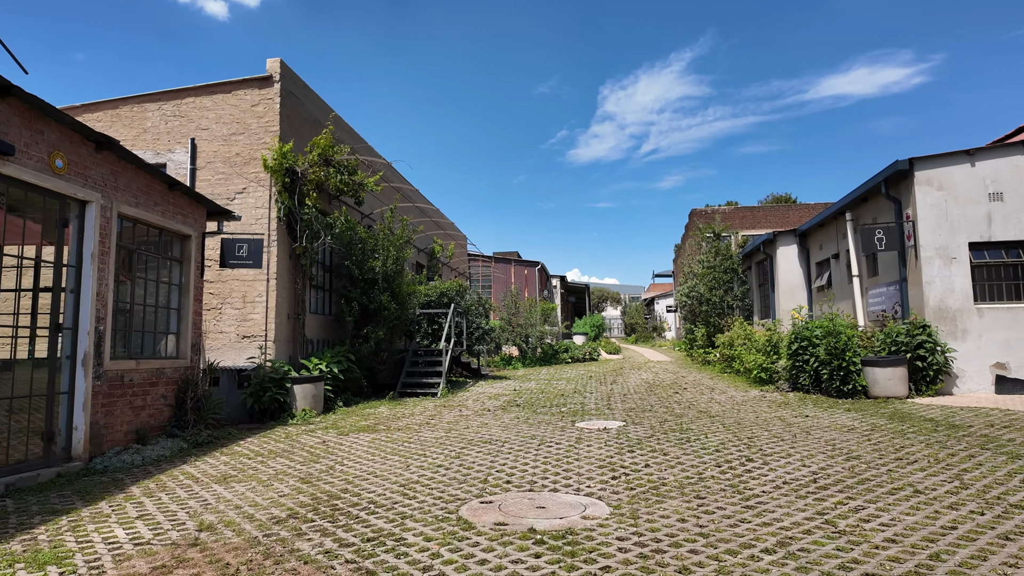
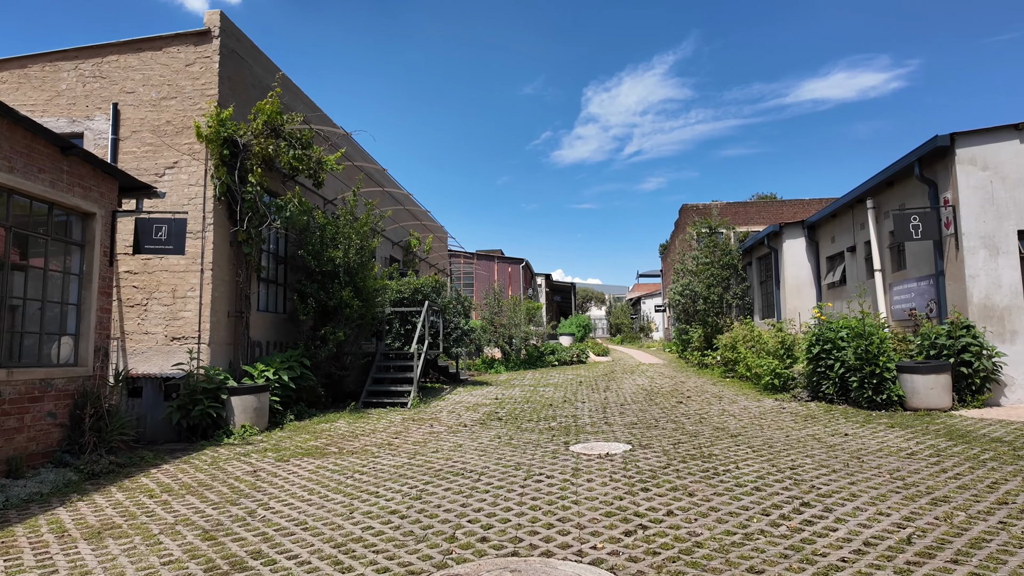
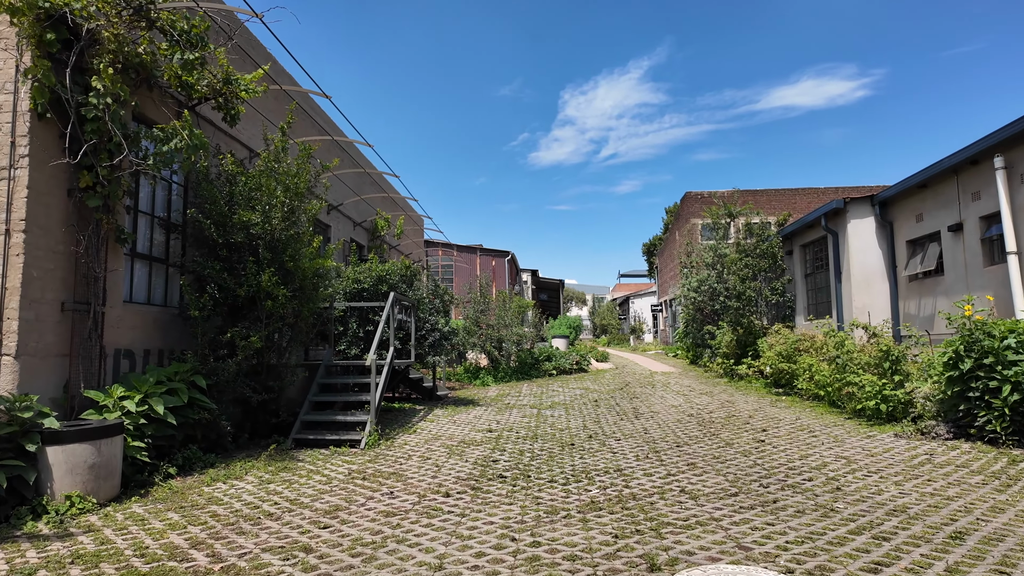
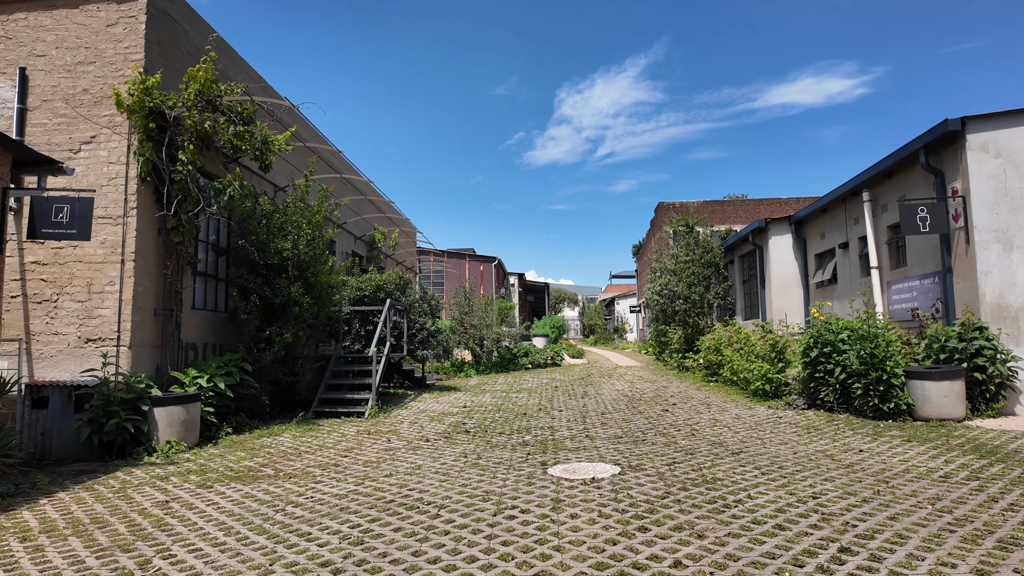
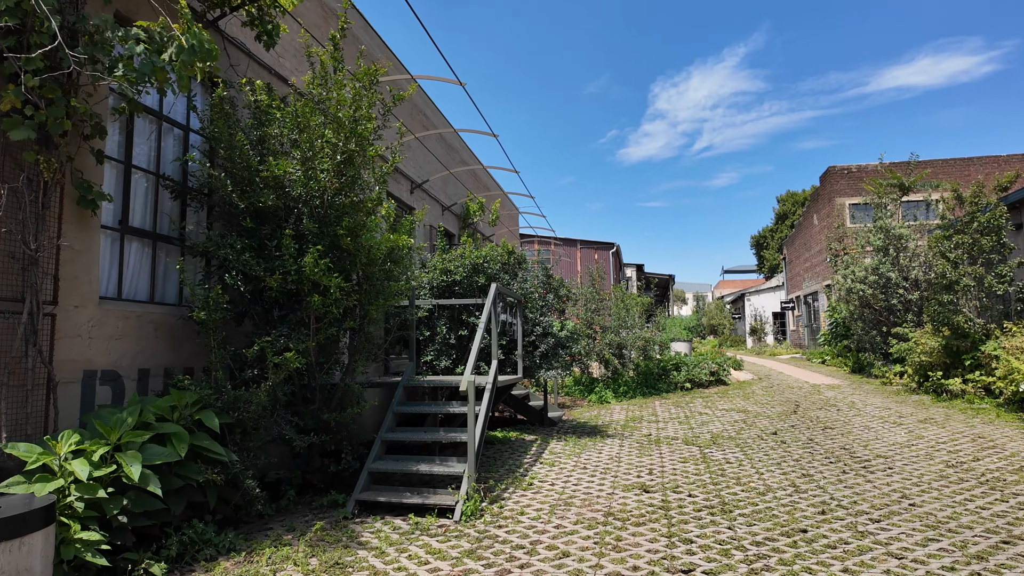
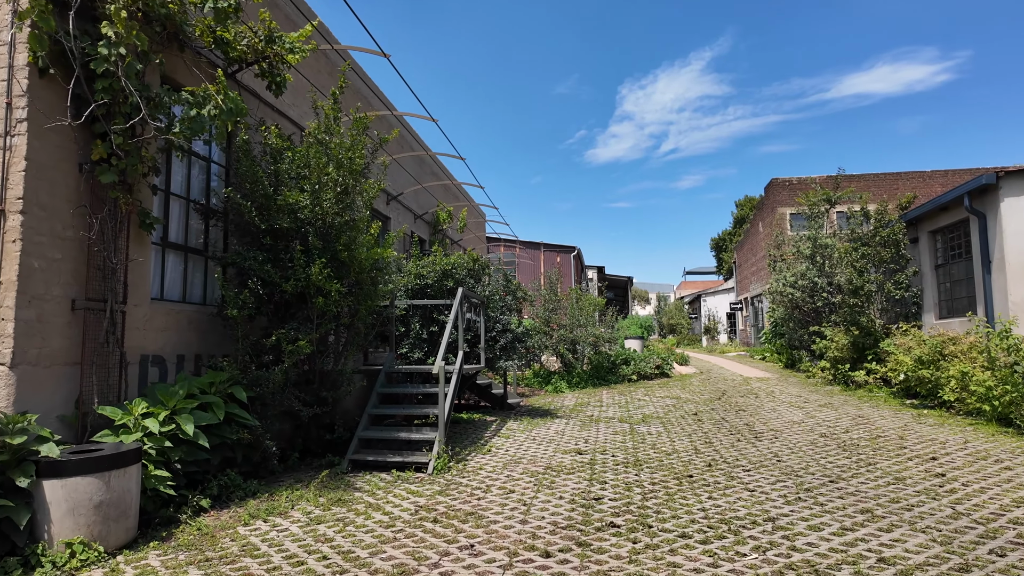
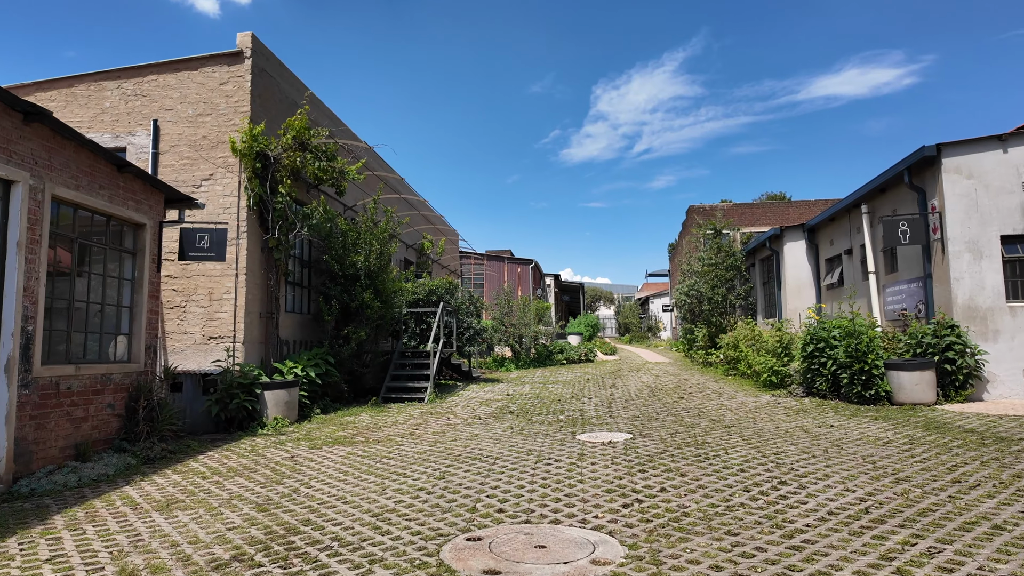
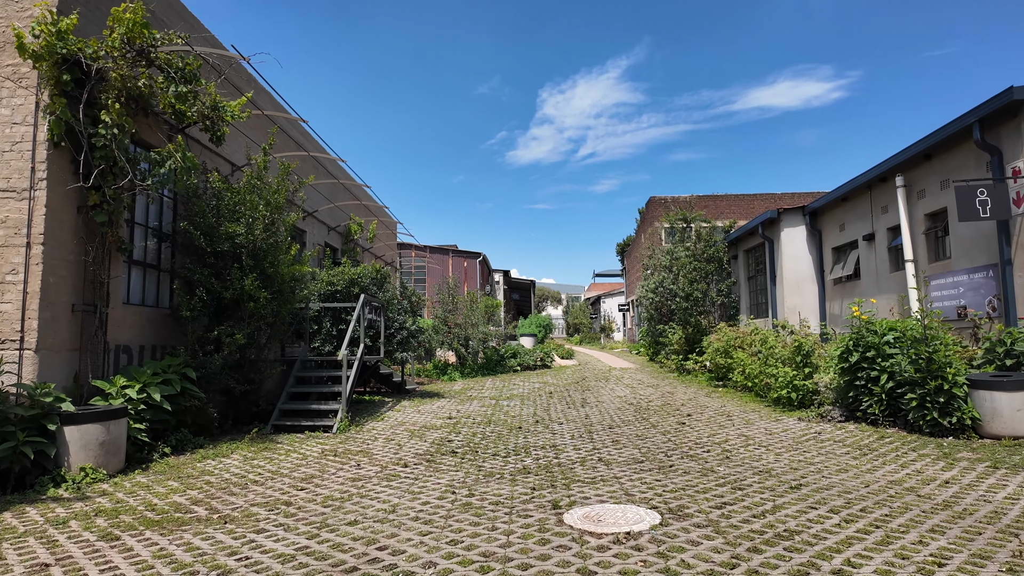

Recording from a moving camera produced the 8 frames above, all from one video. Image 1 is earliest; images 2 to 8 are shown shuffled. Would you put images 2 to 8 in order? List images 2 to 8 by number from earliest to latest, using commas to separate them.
7, 2, 4, 8, 3, 6, 5
